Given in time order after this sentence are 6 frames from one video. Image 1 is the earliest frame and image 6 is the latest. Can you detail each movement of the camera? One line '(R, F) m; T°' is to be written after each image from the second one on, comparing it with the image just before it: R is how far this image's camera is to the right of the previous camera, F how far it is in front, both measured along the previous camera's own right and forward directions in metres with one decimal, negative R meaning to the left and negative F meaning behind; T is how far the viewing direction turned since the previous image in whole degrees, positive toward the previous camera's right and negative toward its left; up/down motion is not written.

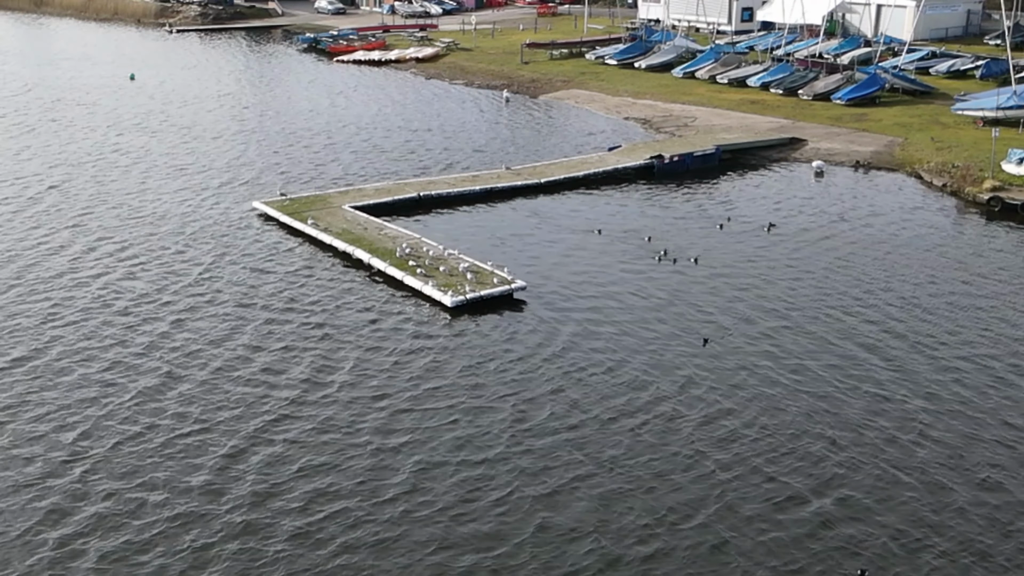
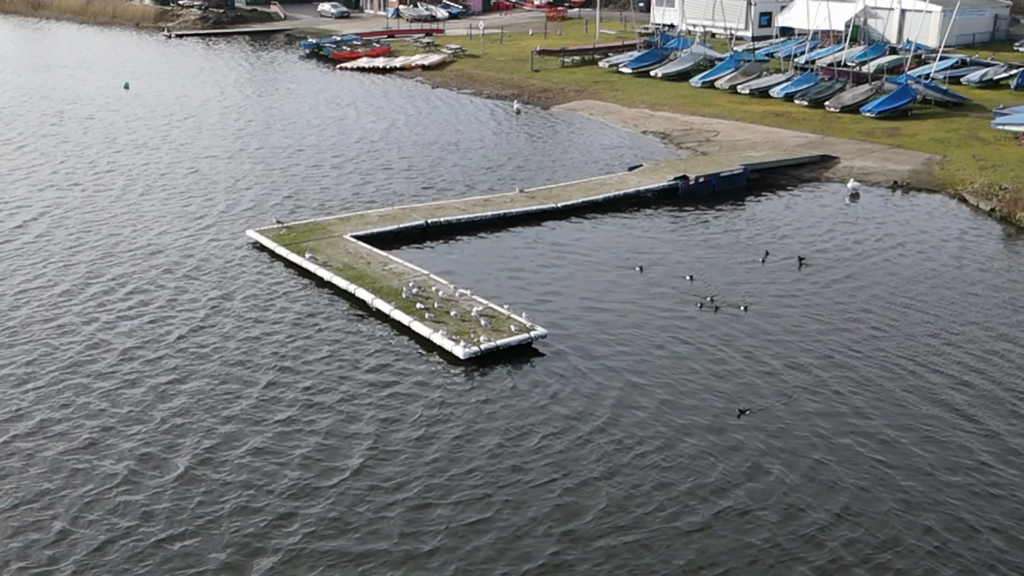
(-0.4, +3.9) m; 0°
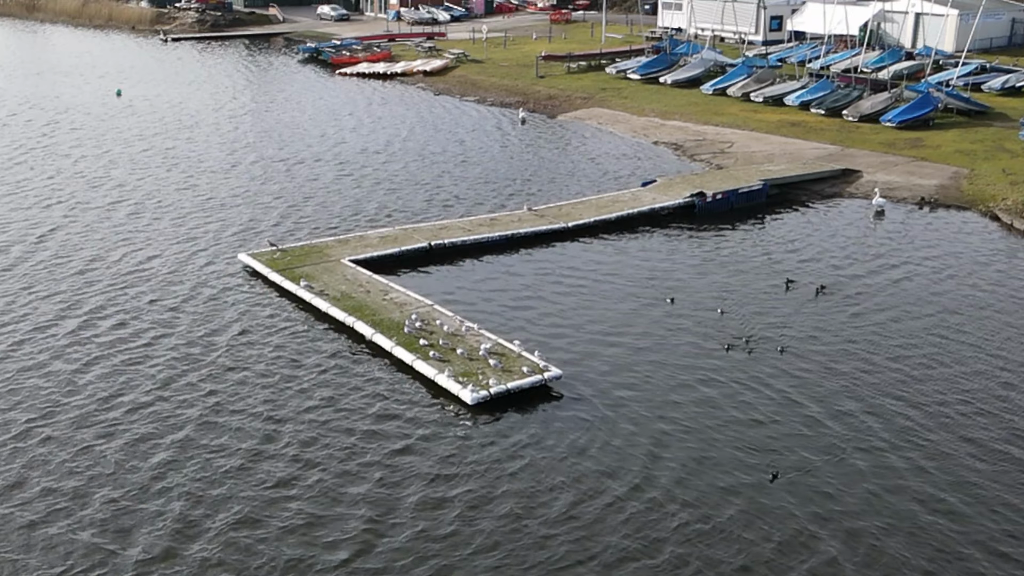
(-0.3, +2.8) m; 0°
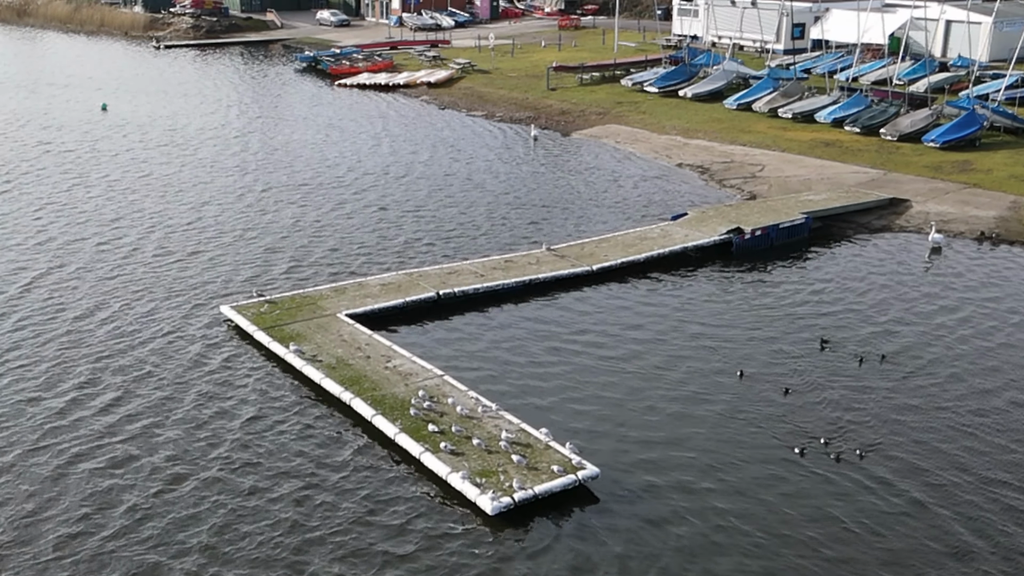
(-0.6, +5.2) m; 0°
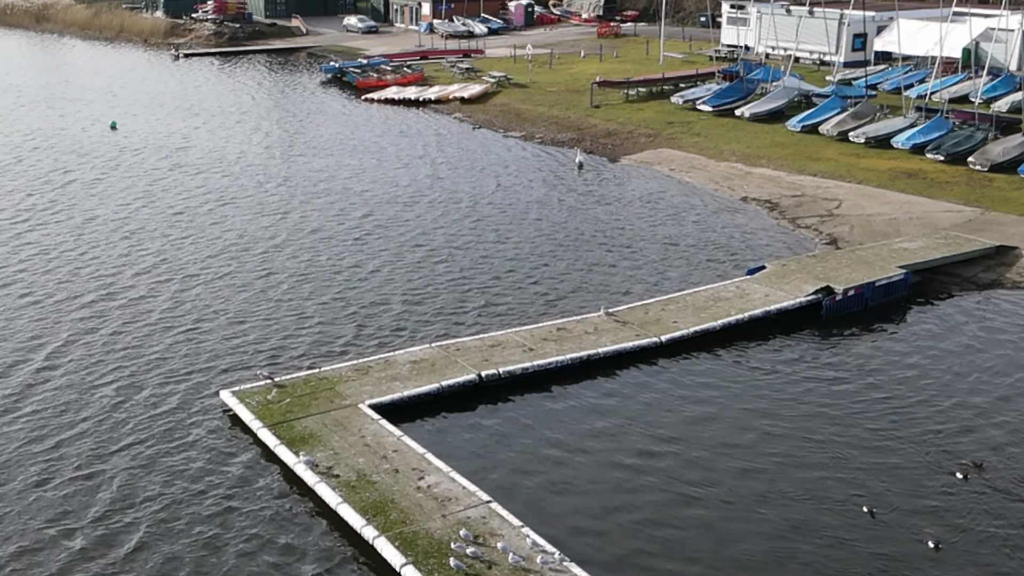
(-0.9, +6.5) m; -1°
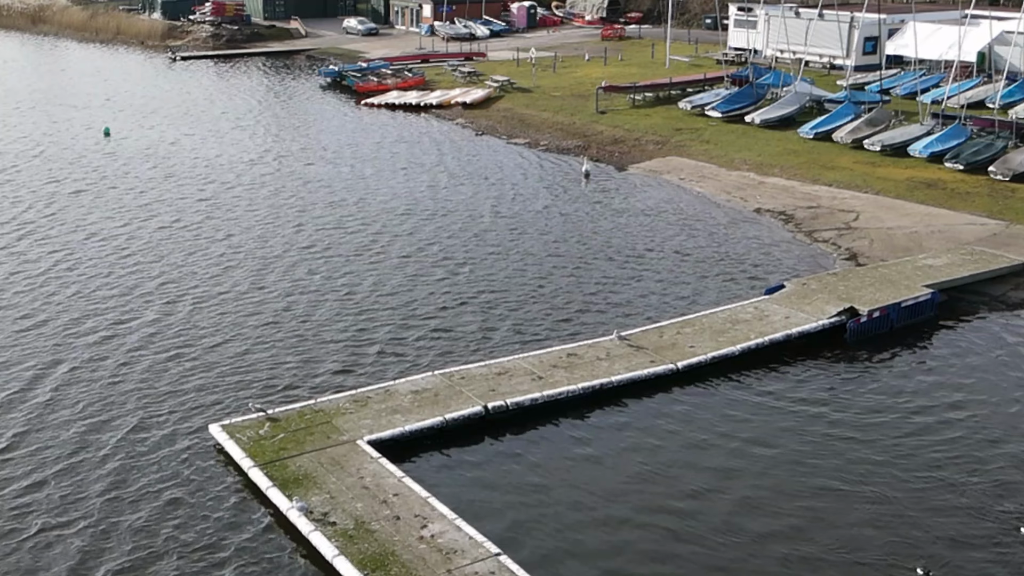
(-0.2, +2.0) m; 0°
